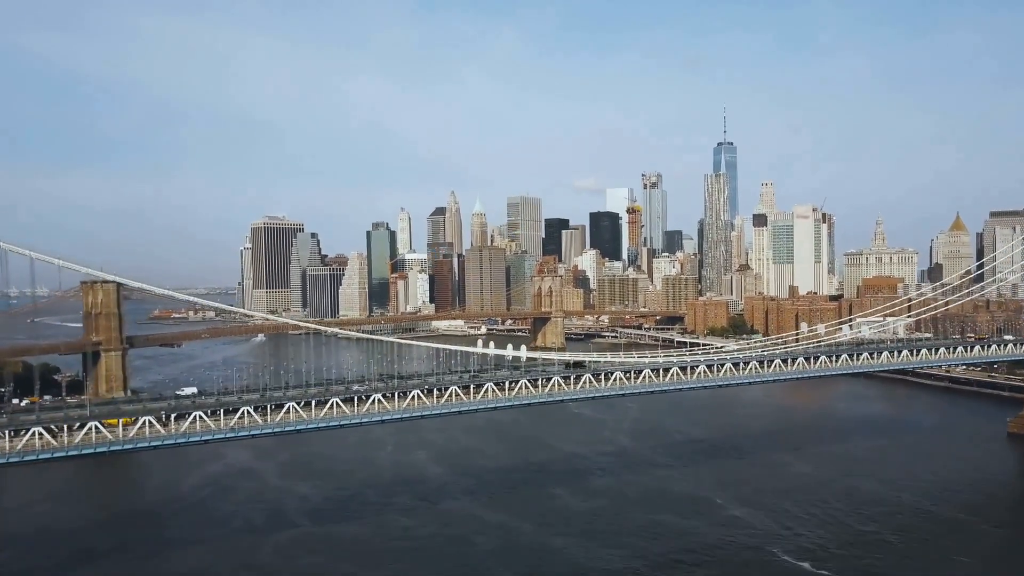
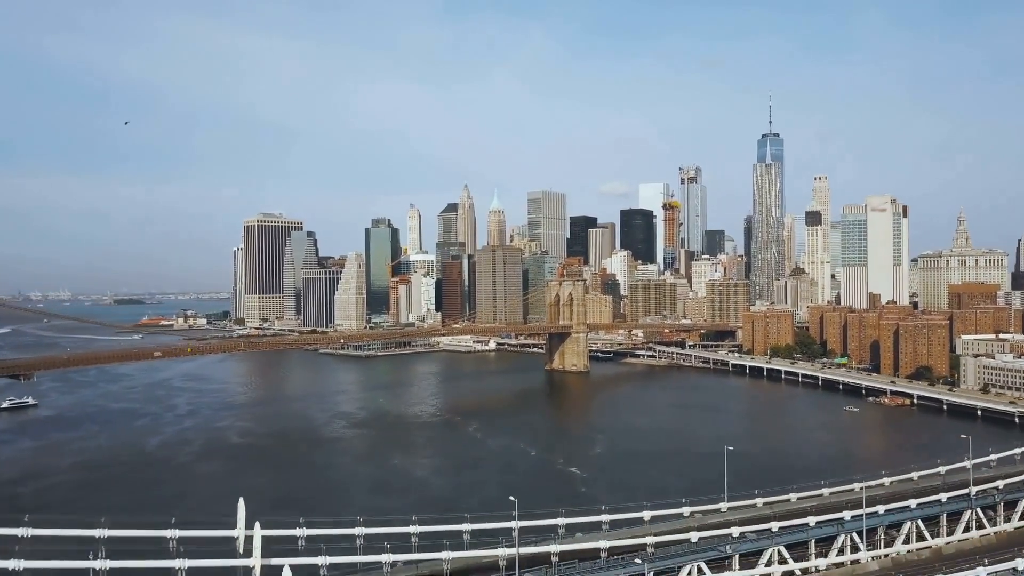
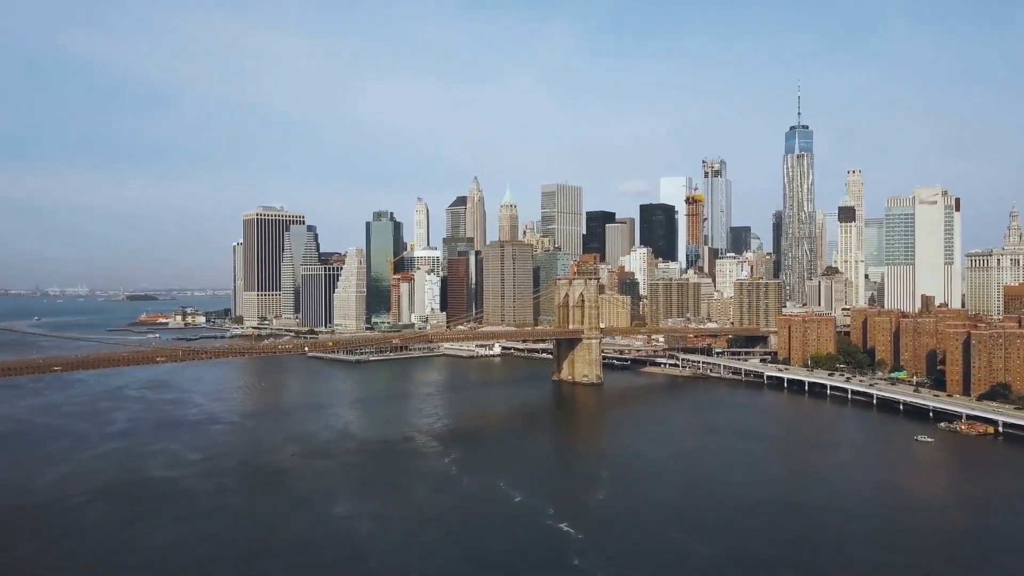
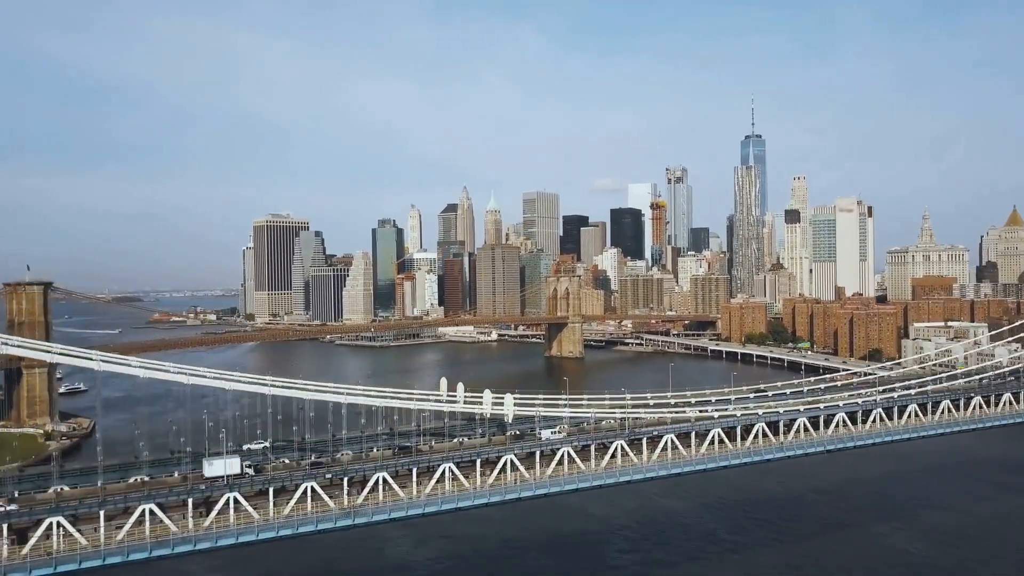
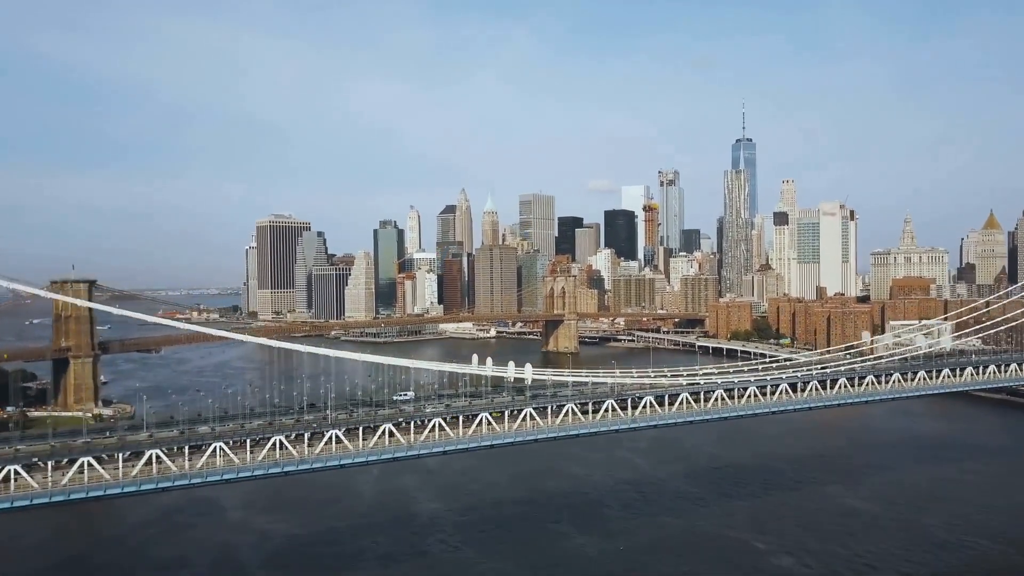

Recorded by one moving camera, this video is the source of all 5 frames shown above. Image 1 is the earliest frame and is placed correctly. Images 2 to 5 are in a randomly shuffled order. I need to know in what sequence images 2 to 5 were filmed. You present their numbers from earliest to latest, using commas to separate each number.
5, 4, 2, 3
